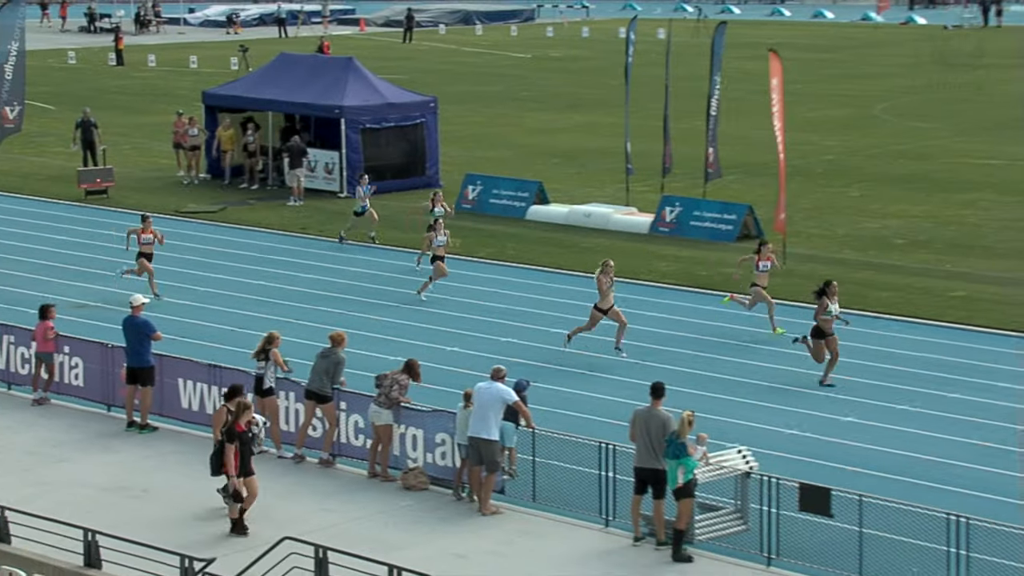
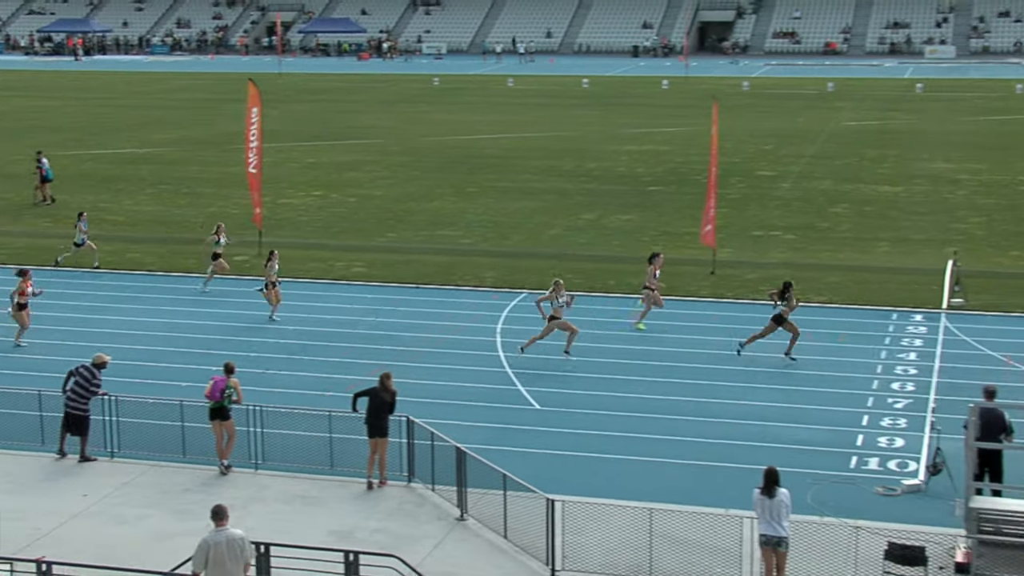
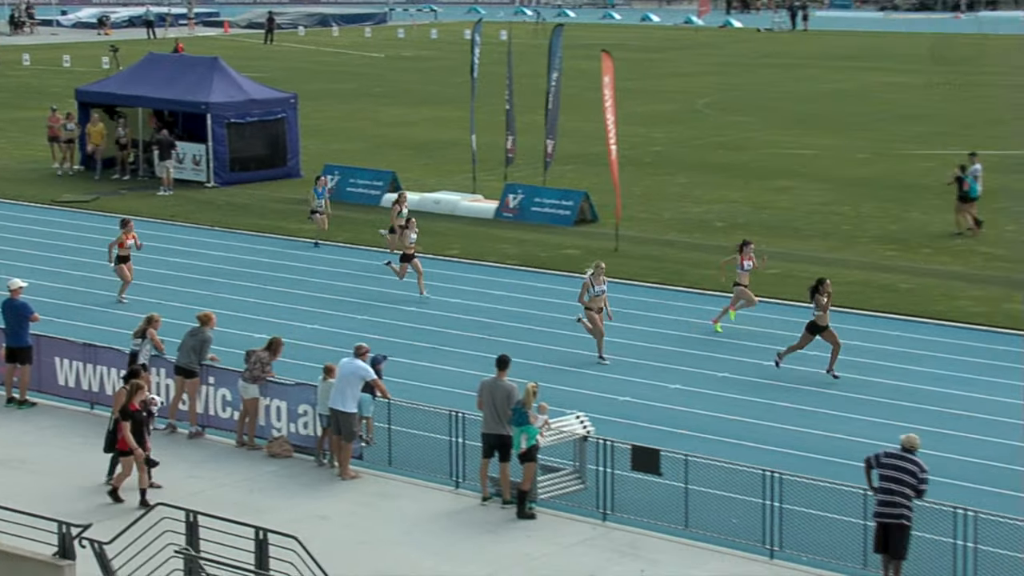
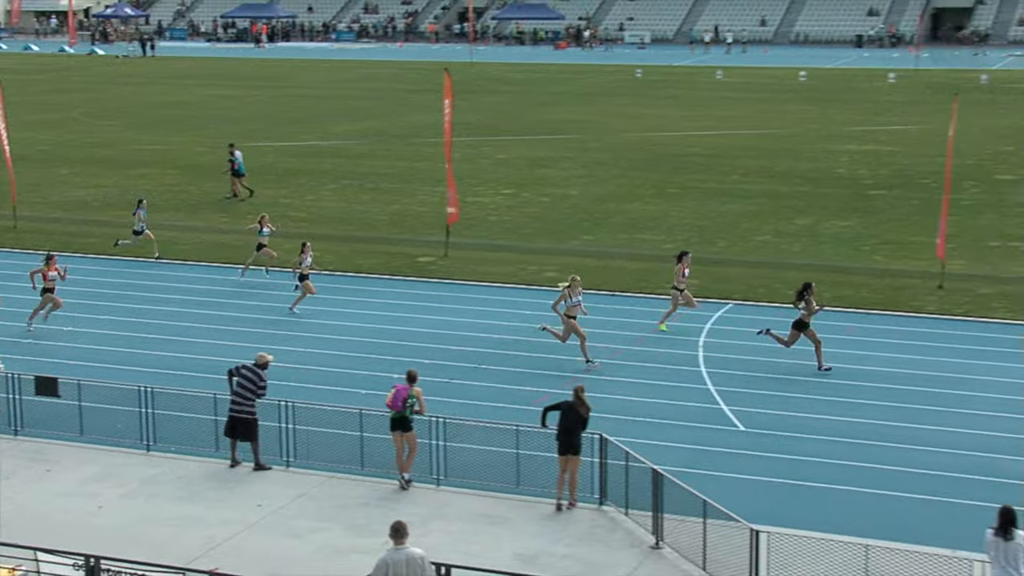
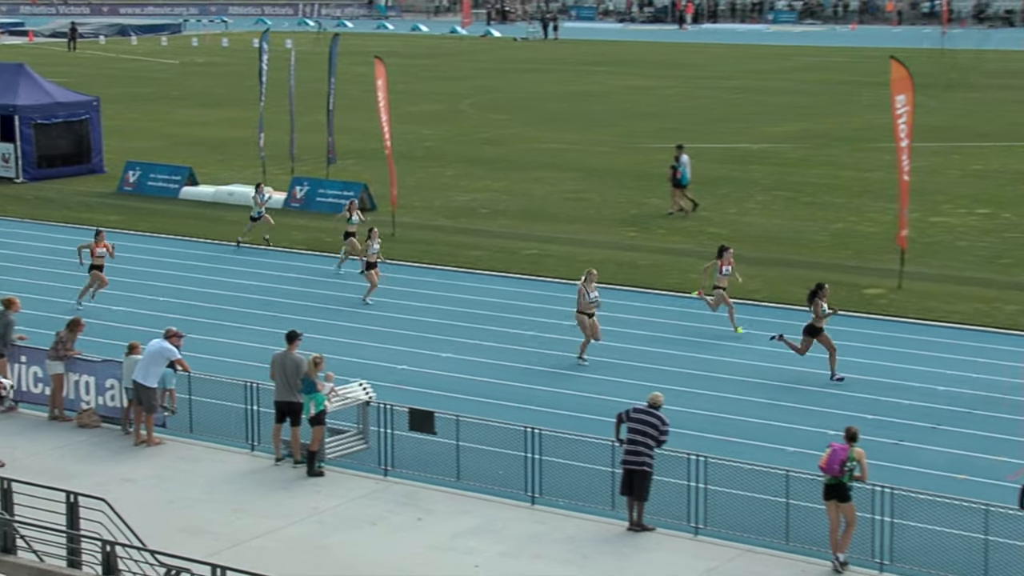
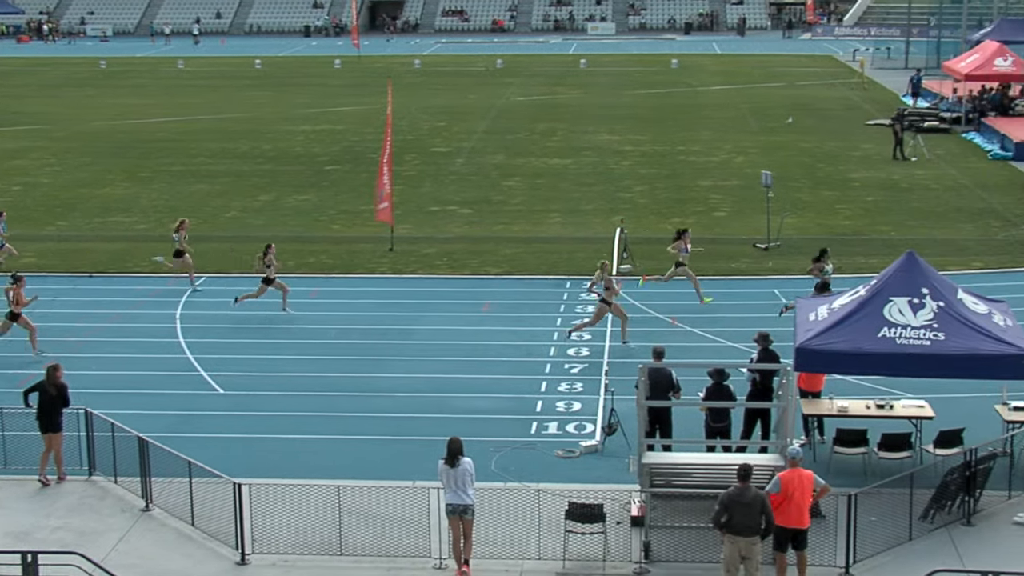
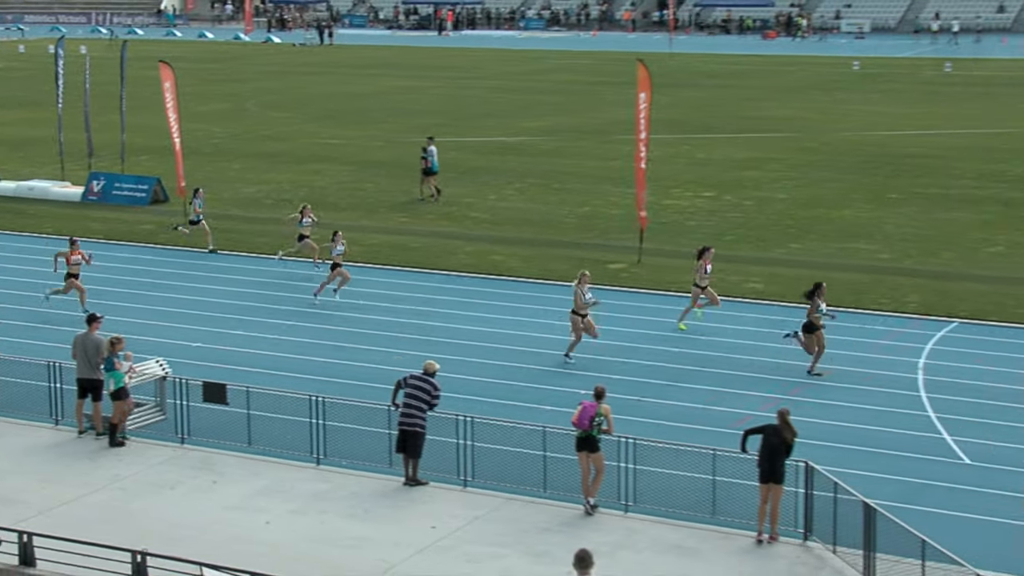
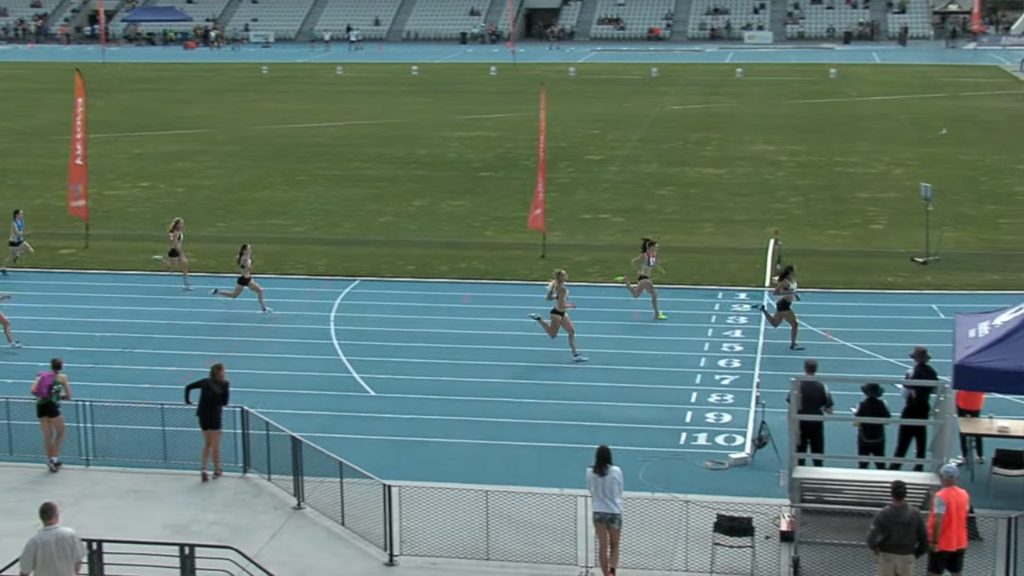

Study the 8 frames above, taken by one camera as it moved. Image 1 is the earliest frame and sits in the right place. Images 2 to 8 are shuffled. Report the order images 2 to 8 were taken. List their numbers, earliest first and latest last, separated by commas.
3, 5, 7, 4, 2, 8, 6
